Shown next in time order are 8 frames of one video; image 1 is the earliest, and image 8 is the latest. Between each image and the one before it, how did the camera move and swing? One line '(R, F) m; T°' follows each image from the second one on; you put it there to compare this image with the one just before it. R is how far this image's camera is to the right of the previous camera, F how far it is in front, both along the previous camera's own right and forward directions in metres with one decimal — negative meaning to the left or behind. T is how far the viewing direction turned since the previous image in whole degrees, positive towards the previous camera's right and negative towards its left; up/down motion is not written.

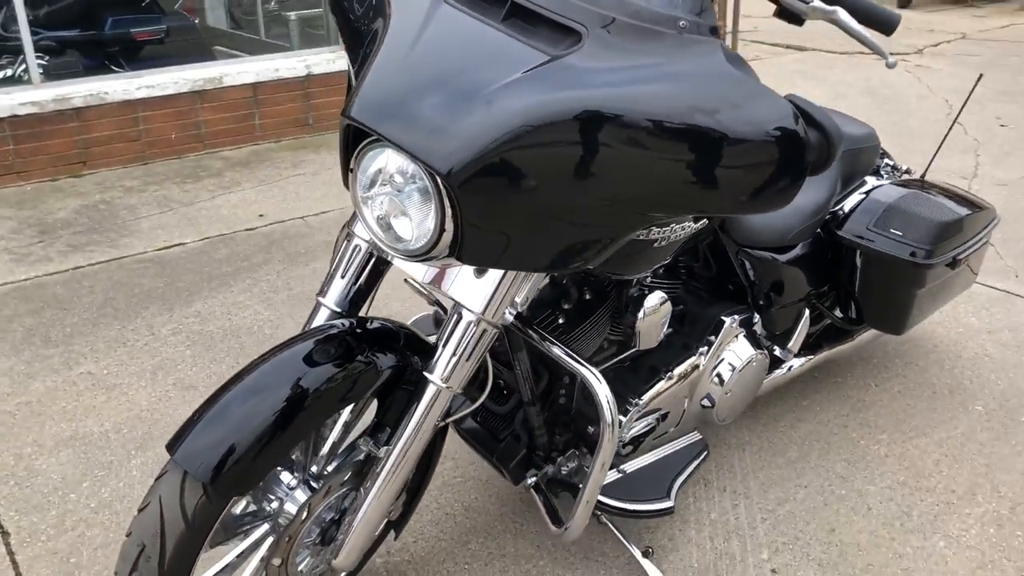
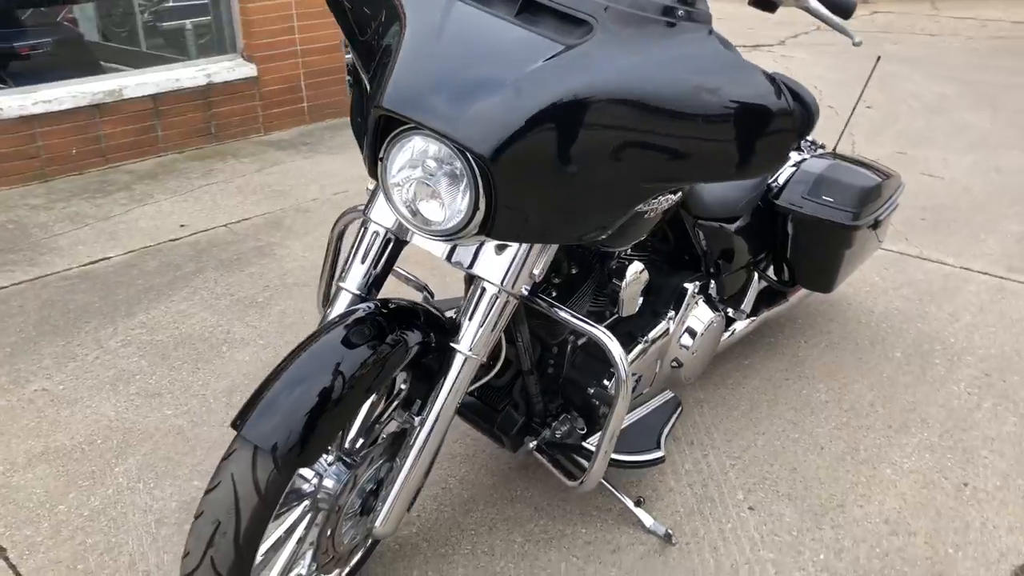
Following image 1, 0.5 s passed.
(-0.3, -0.1) m; +8°
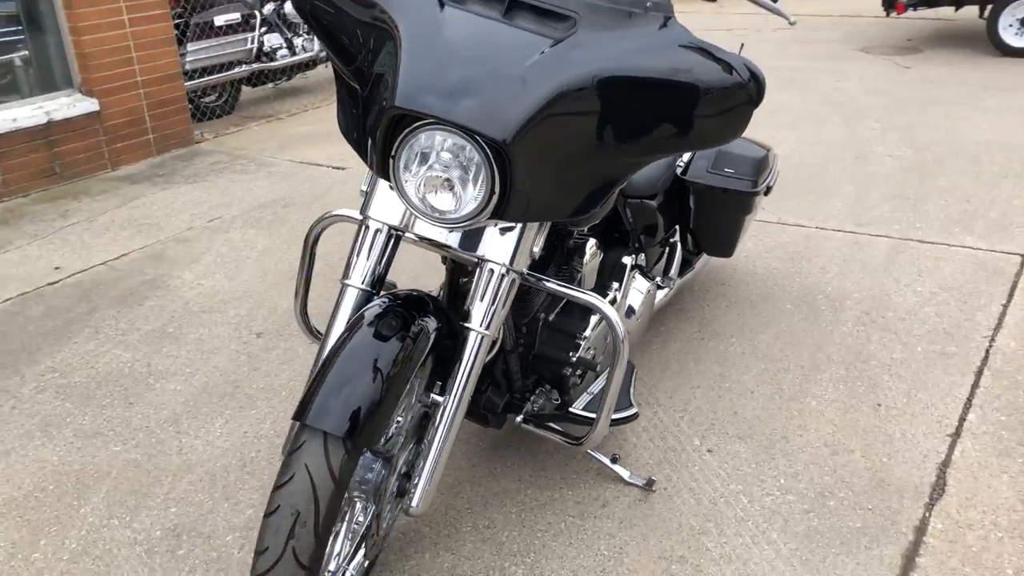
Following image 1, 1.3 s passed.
(-0.4, -0.1) m; +11°
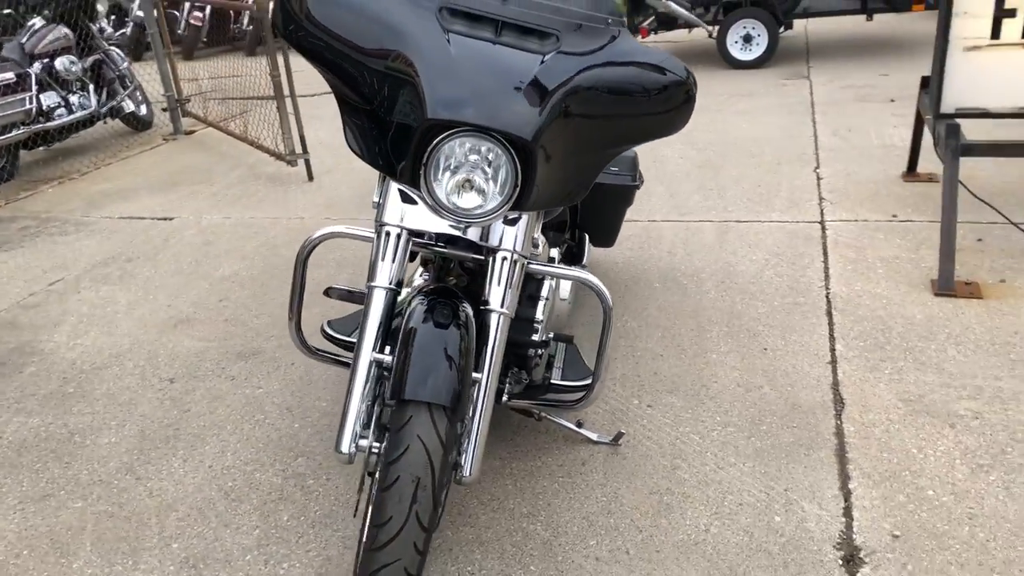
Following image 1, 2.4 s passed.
(-0.7, -0.2) m; +16°
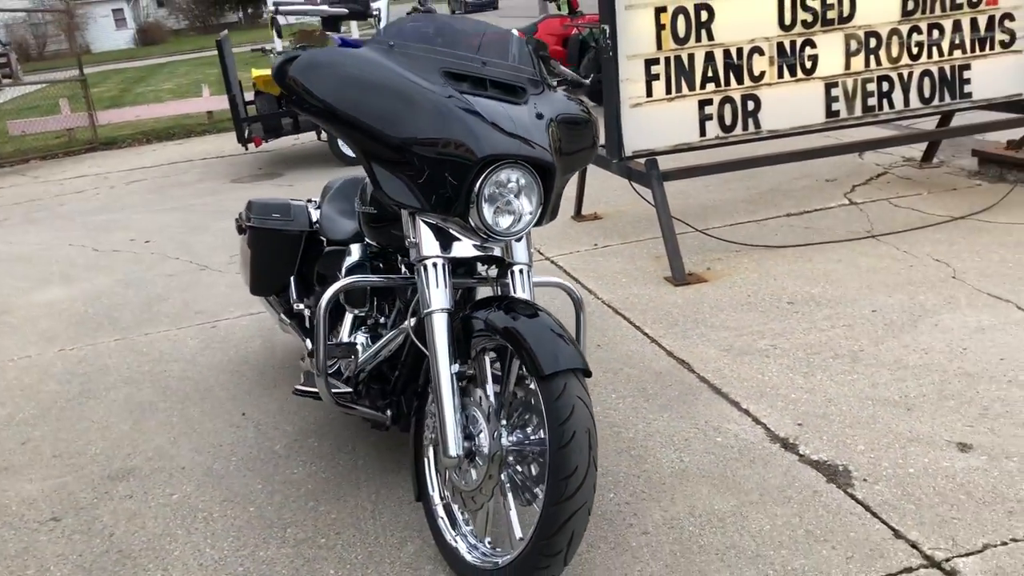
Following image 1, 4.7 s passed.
(-1.4, -0.1) m; +29°
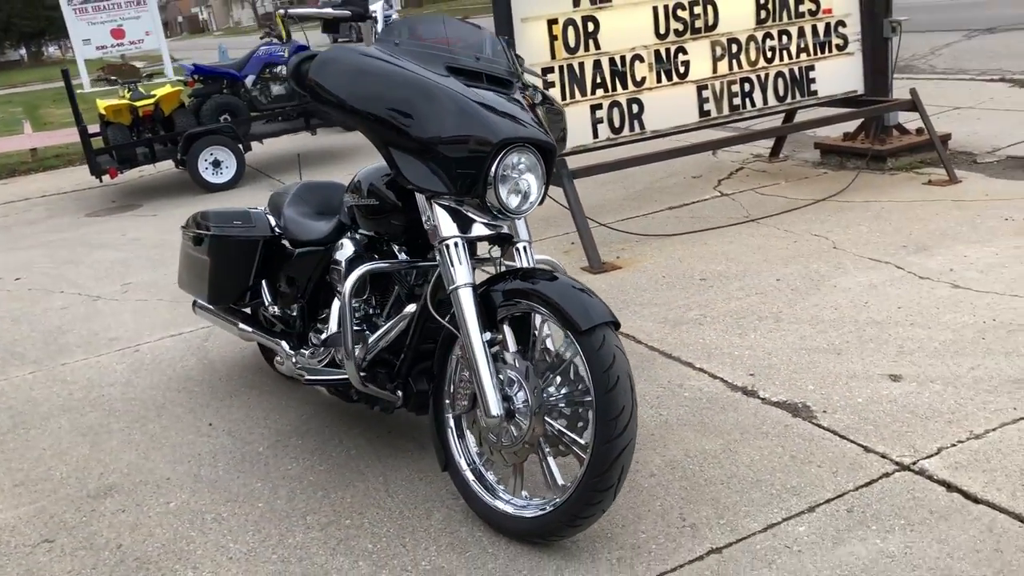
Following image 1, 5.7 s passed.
(-0.6, -0.2) m; +11°
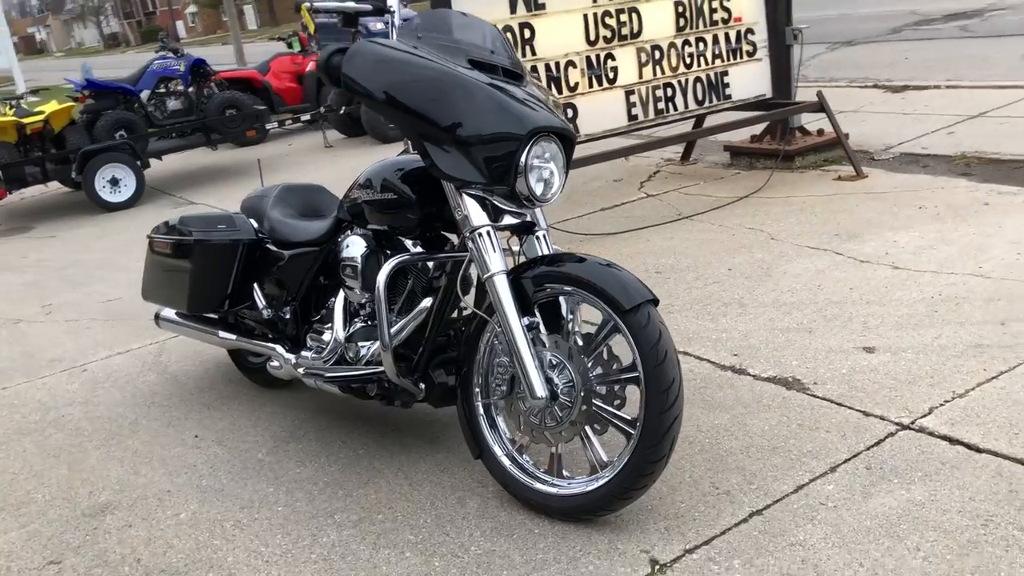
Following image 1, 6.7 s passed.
(-0.5, 0.0) m; +8°
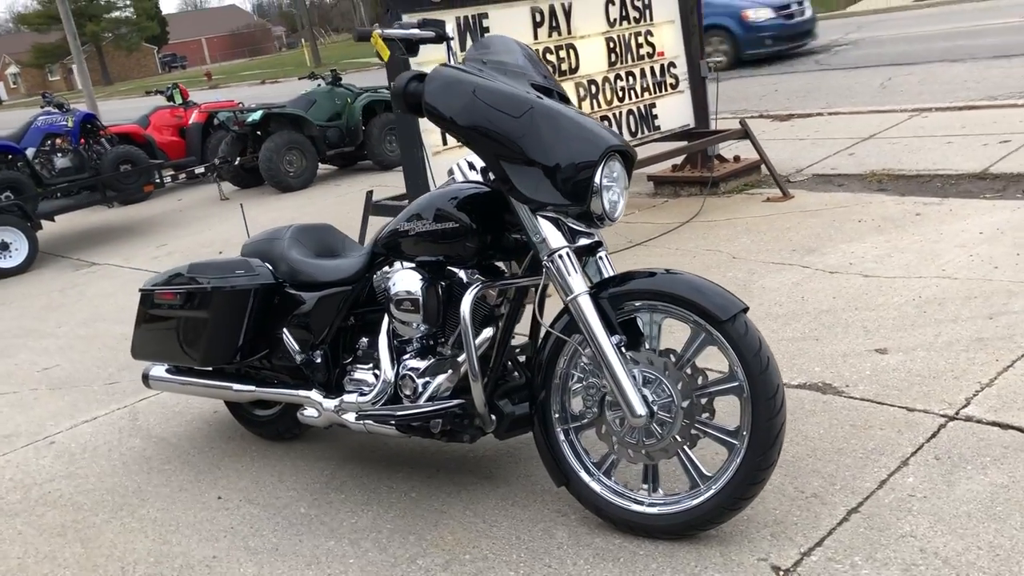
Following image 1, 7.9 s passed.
(-0.7, +0.1) m; +9°
